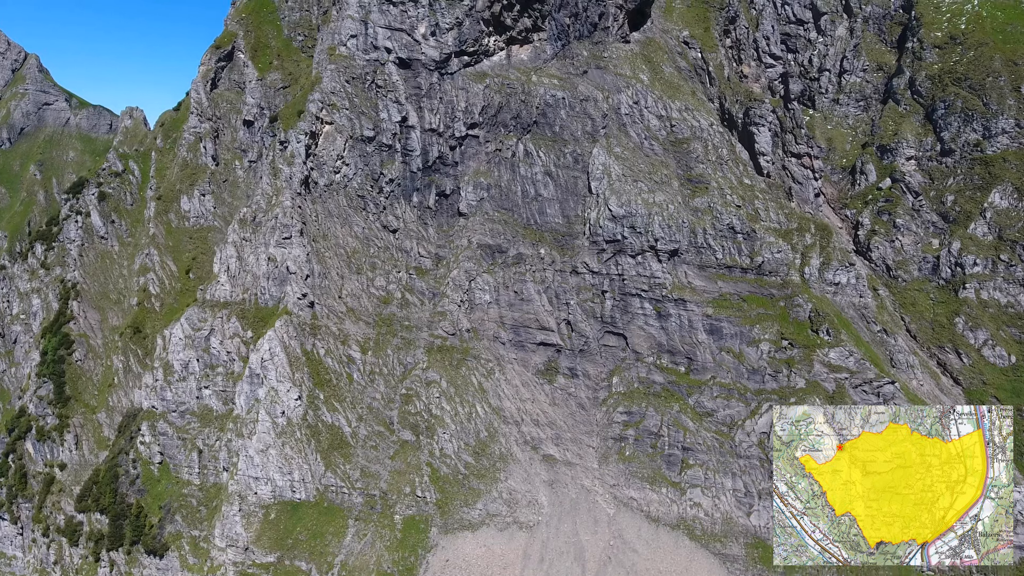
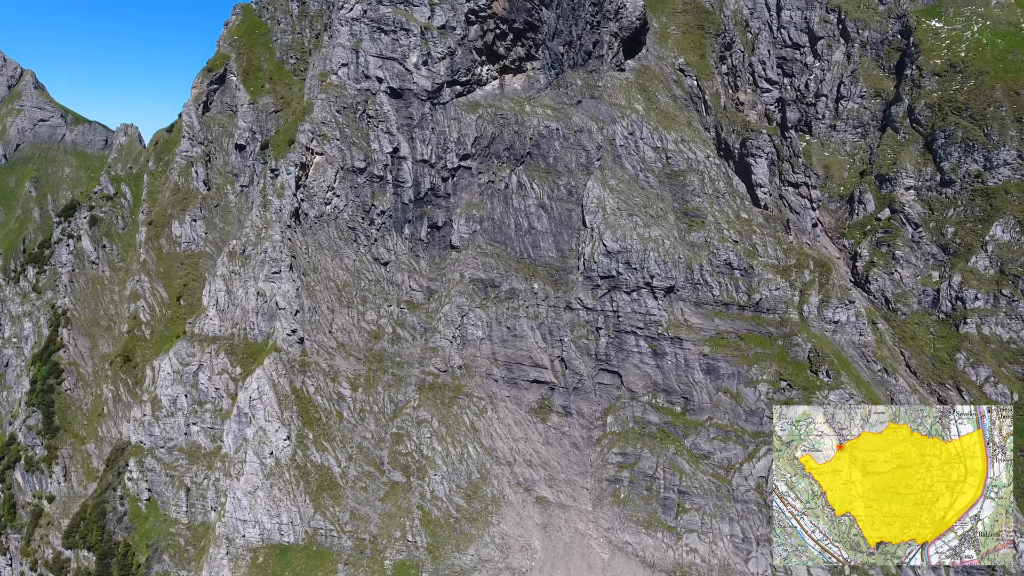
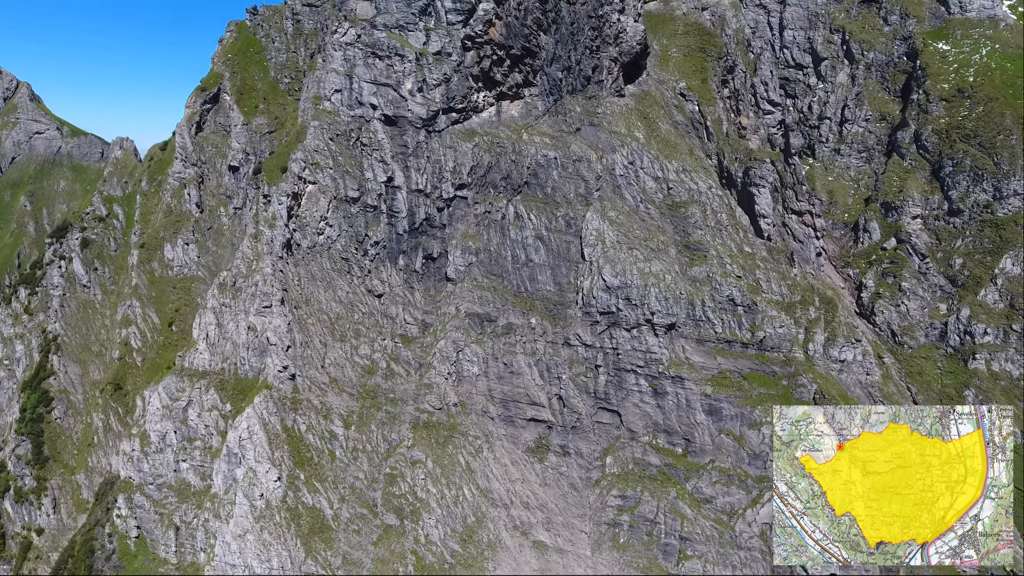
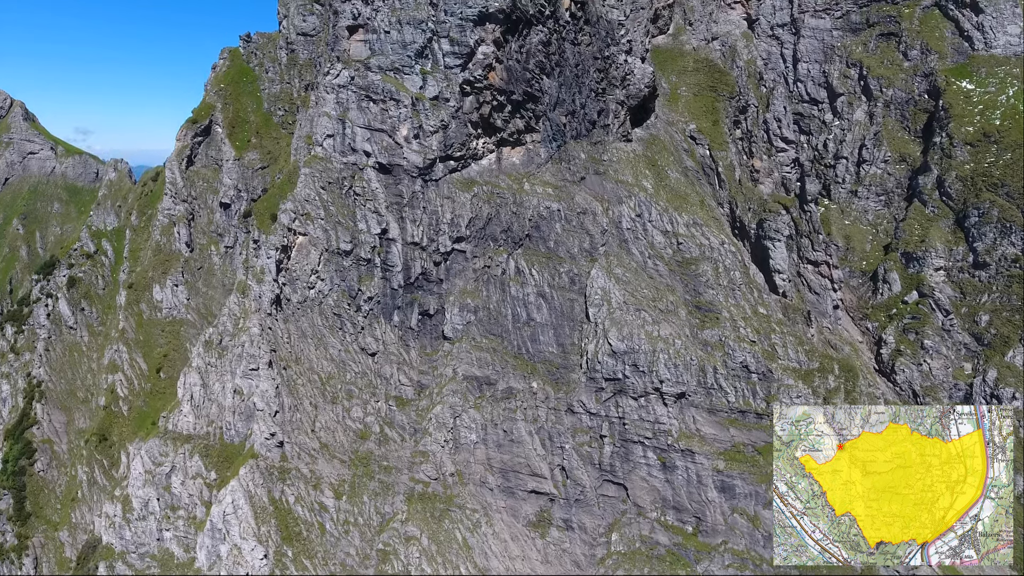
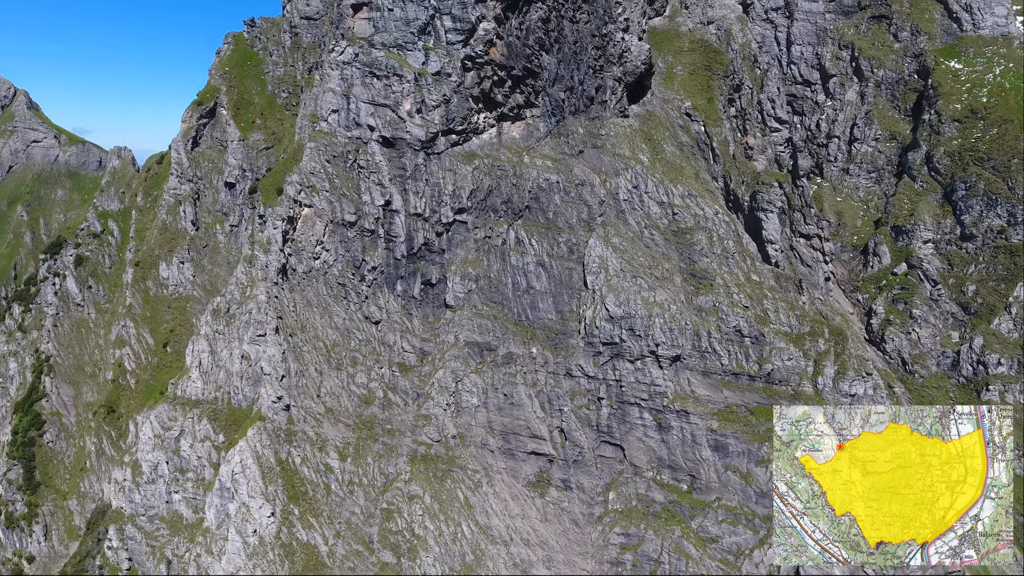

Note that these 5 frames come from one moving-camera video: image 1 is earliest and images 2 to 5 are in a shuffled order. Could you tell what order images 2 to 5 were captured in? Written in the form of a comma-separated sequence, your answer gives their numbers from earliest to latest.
2, 3, 5, 4
